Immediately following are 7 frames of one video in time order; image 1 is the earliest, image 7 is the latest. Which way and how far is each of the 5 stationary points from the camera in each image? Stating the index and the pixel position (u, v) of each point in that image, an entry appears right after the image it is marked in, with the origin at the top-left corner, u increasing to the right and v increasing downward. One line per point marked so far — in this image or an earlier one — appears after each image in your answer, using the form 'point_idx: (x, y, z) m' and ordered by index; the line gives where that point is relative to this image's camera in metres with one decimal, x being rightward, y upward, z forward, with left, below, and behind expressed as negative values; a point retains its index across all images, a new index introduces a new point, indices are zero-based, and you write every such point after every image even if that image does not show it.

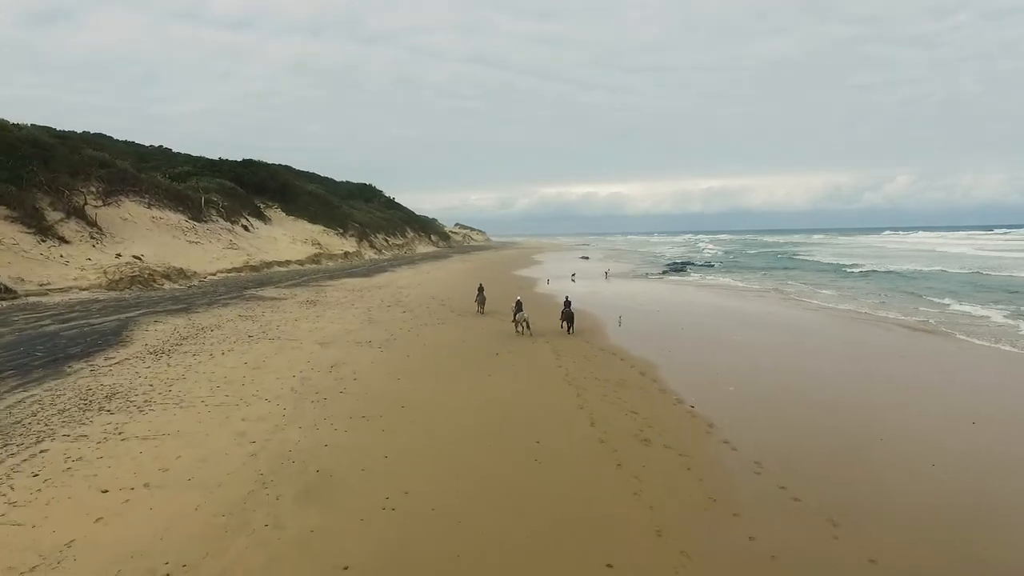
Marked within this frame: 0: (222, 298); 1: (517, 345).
0: (-9.4, -0.4, +17.6) m
1: (+0.1, -1.2, +13.1) m
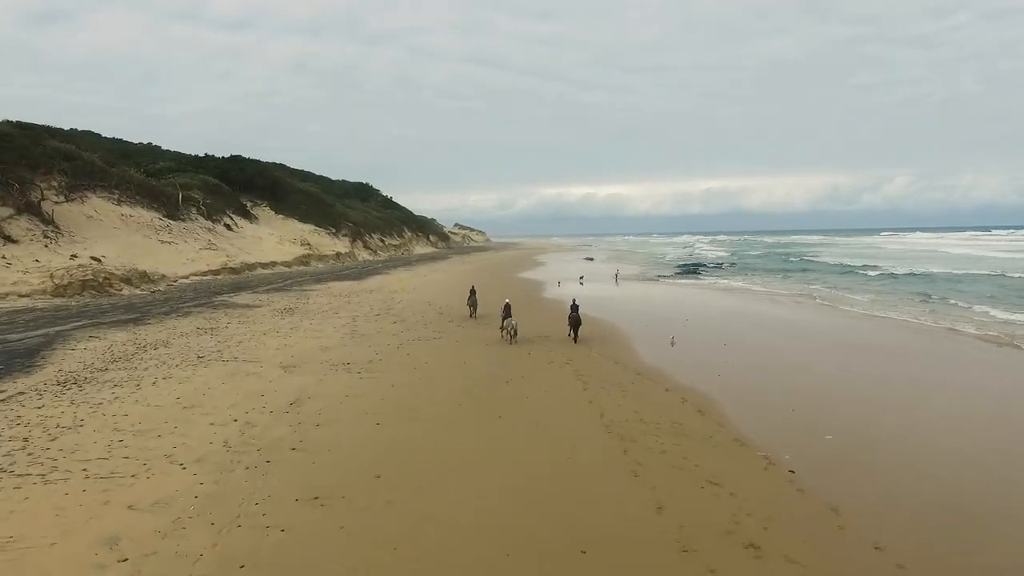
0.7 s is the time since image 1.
0: (-9.2, -0.5, +15.3) m
1: (+0.3, -1.4, +10.8) m
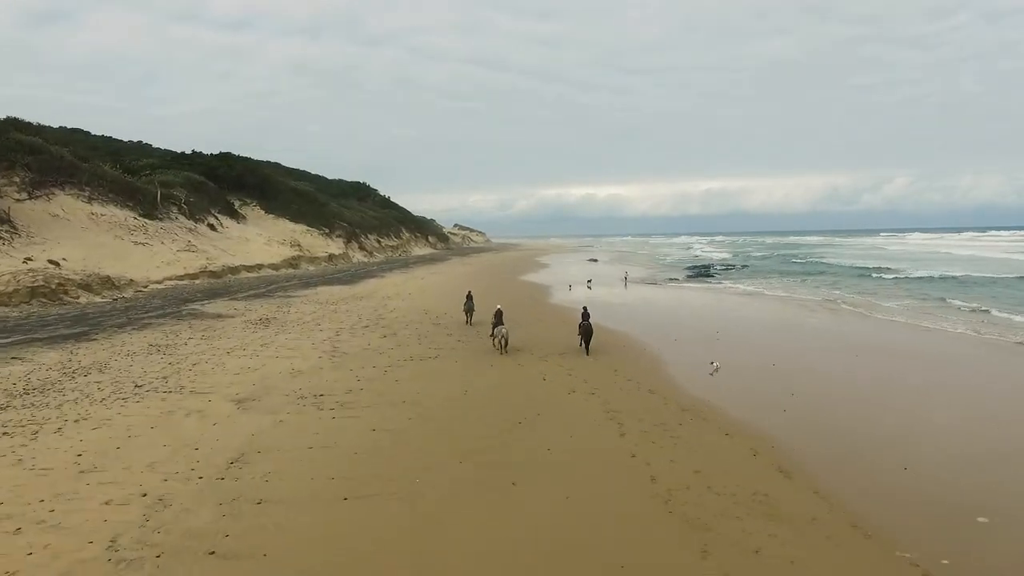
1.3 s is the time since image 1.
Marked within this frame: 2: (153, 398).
0: (-9.0, -0.7, +13.4) m
1: (+0.5, -1.6, +8.9) m
2: (-4.9, -1.5, +7.4) m
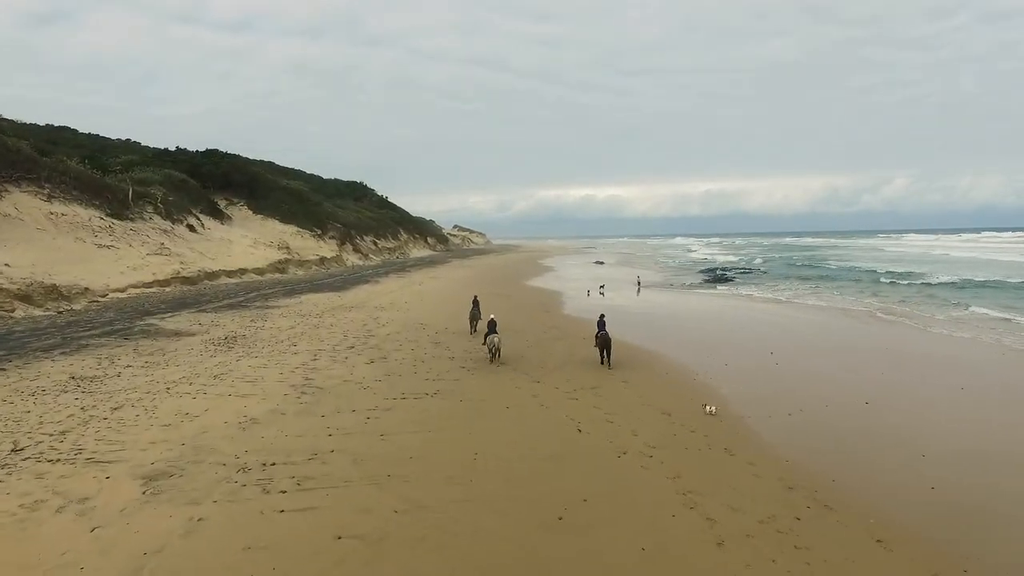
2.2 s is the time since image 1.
0: (-8.7, -1.0, +11.1) m
1: (+0.8, -1.8, +6.6) m
2: (-4.6, -1.7, +5.1) m
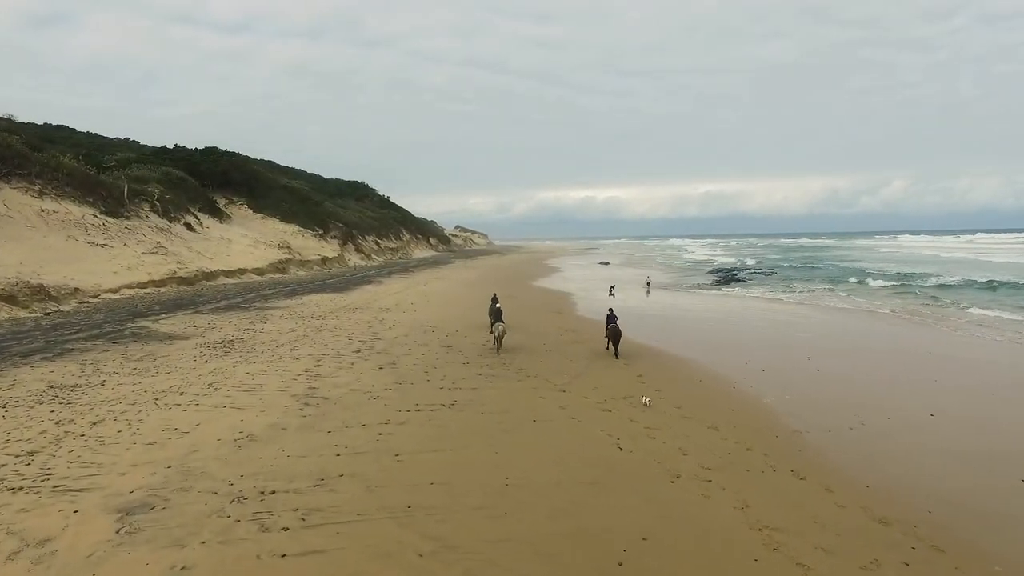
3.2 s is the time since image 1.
0: (-8.4, -1.0, +10.3) m
1: (+1.2, -1.8, +5.8) m
2: (-4.2, -1.7, +4.3) m
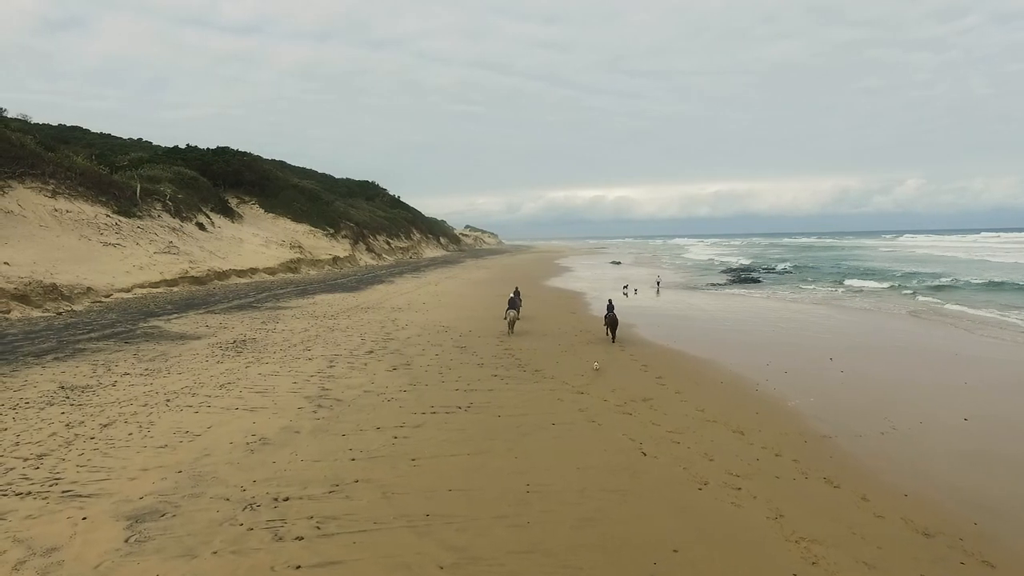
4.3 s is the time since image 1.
0: (-8.1, -1.0, +10.2) m
1: (+1.4, -1.8, +5.6) m
2: (-4.0, -1.7, +4.2) m
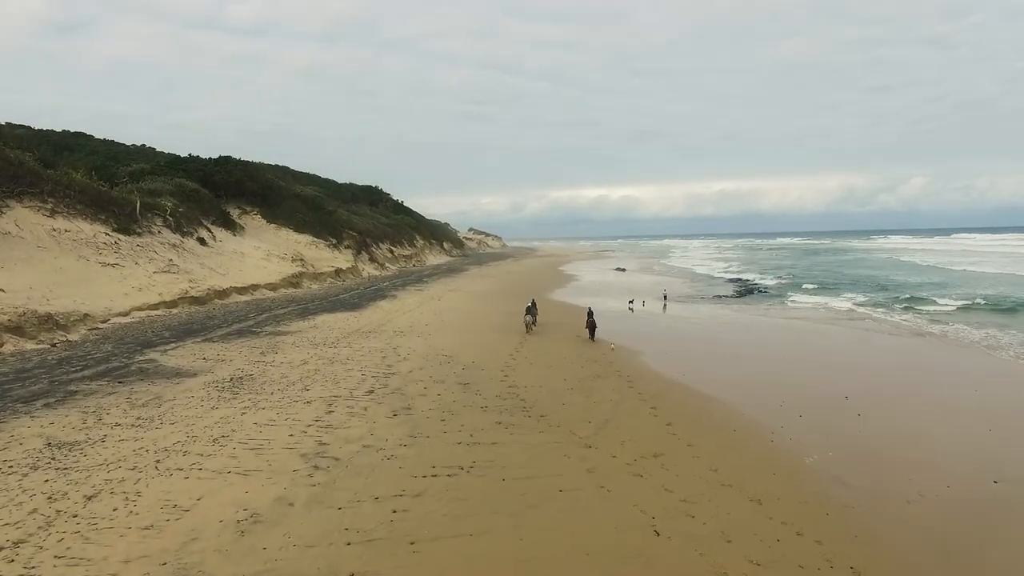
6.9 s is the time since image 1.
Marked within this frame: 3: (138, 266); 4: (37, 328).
0: (-8.0, -1.7, +9.9) m
1: (+1.4, -2.5, +5.2) m
2: (-4.0, -2.4, +3.9) m
3: (-13.1, +0.8, +19.2) m
4: (-11.1, -0.9, +12.8) m
